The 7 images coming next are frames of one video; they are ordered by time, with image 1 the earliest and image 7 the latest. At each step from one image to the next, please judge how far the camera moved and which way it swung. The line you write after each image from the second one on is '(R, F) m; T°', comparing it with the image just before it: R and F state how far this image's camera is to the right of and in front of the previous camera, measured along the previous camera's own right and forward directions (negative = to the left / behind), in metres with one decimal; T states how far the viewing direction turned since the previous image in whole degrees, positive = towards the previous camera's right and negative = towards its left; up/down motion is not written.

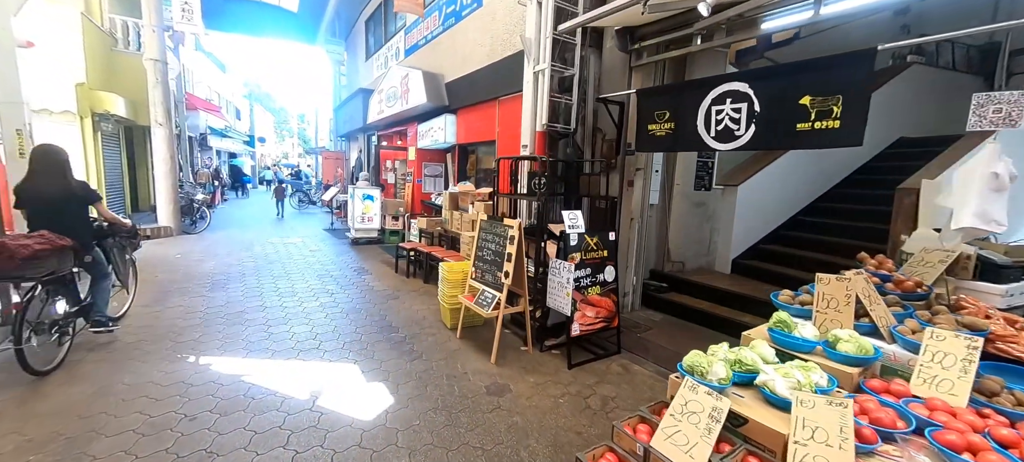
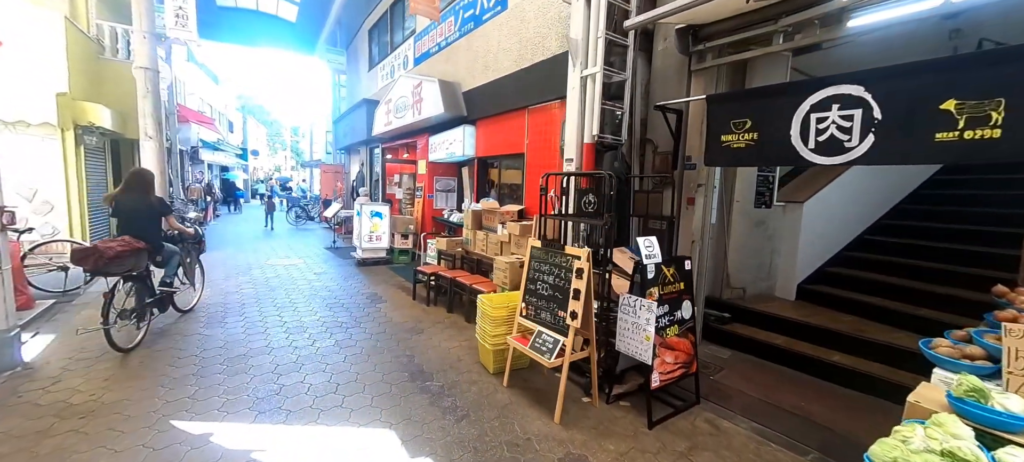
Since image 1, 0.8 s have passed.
(-0.5, +0.6) m; +1°
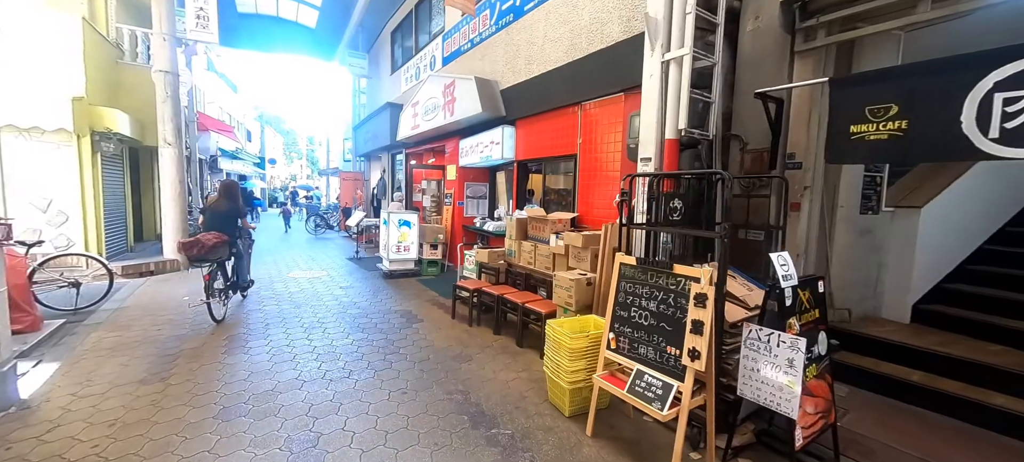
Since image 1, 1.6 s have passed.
(-0.5, +0.6) m; -2°
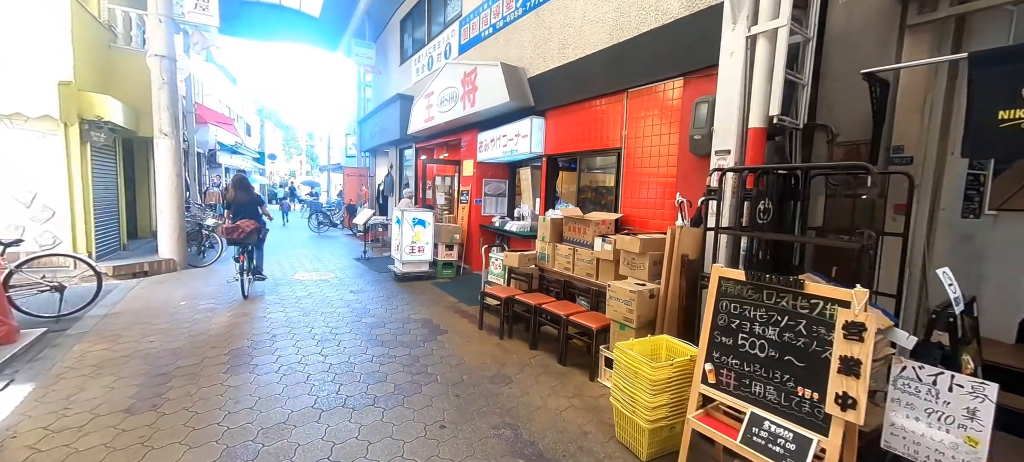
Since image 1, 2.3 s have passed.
(-0.4, +0.5) m; 0°
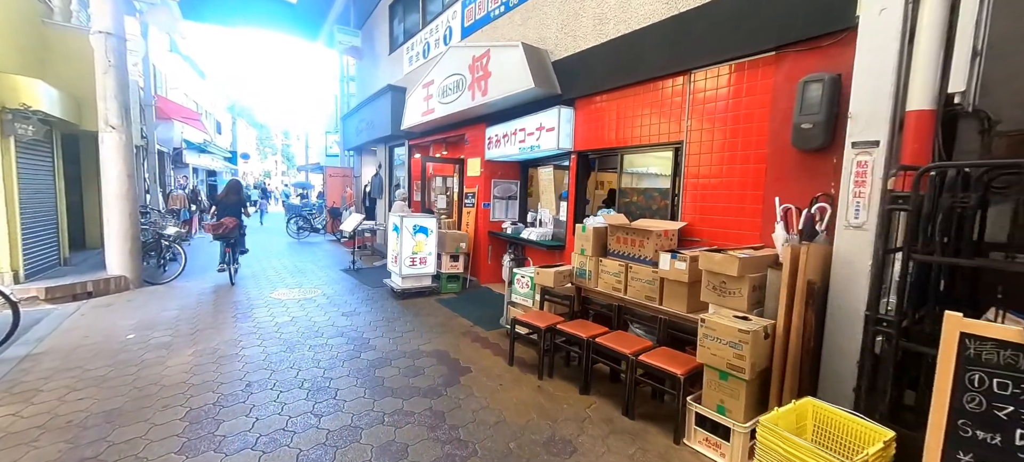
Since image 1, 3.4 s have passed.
(-0.5, +0.9) m; +3°
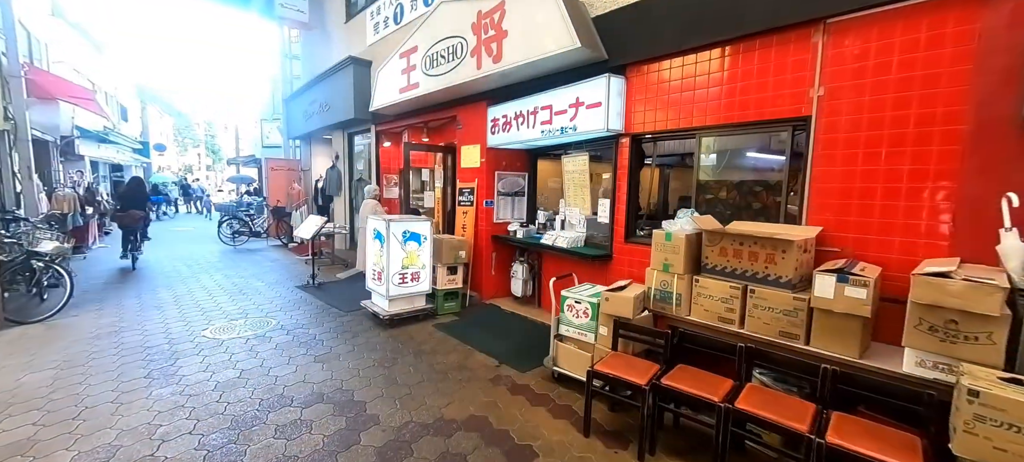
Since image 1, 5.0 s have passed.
(-0.8, +1.2) m; +7°
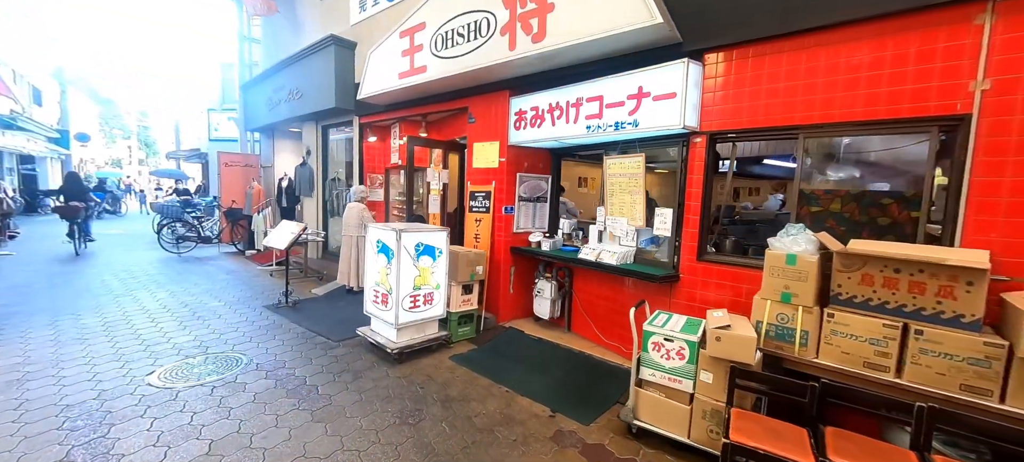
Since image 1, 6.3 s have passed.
(-0.7, +0.8) m; +6°
